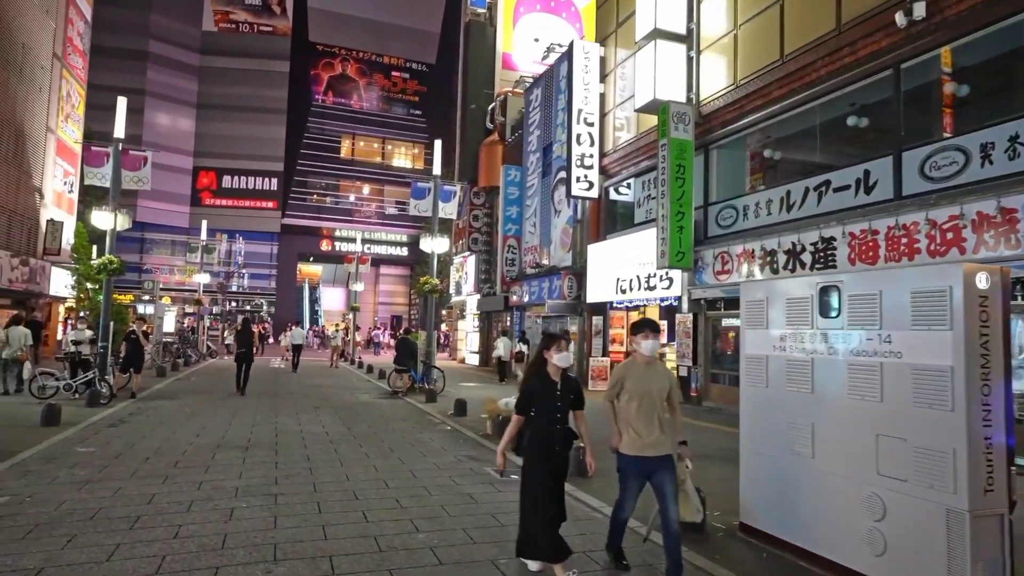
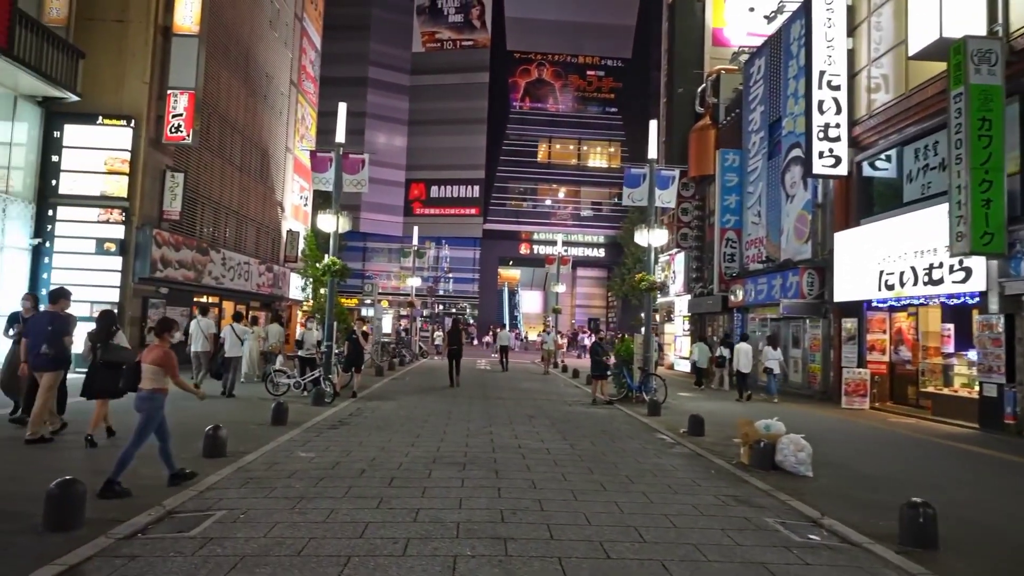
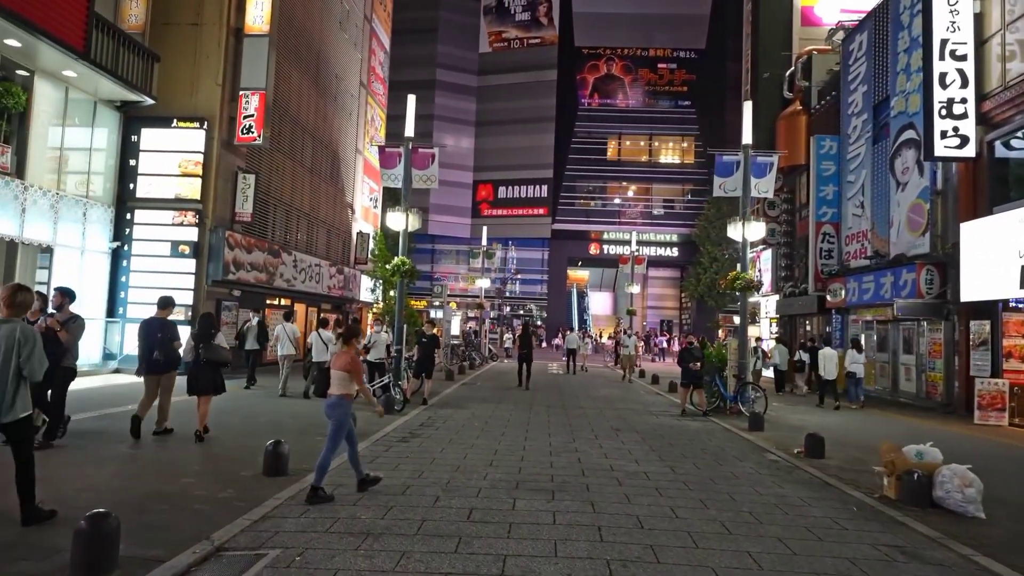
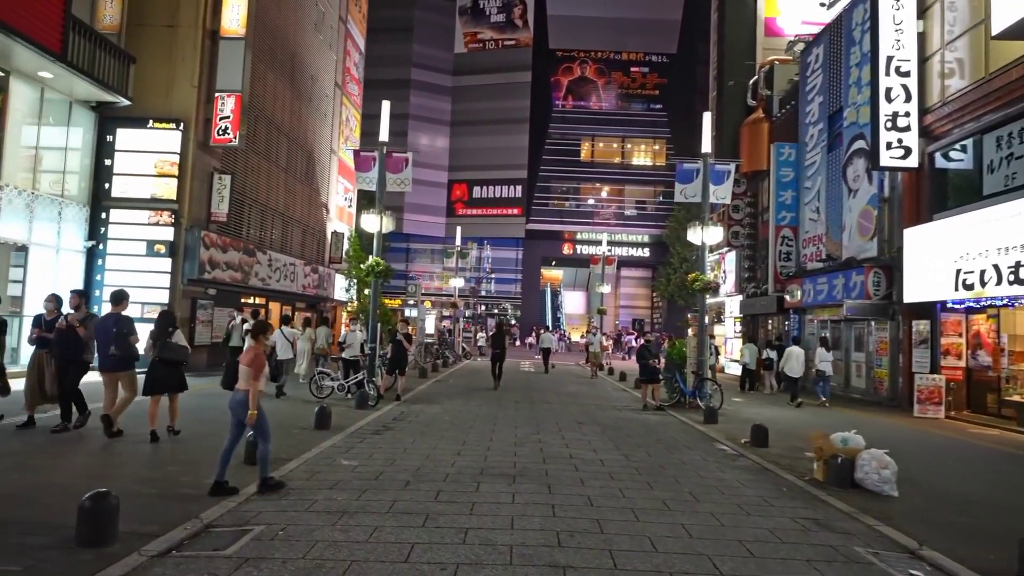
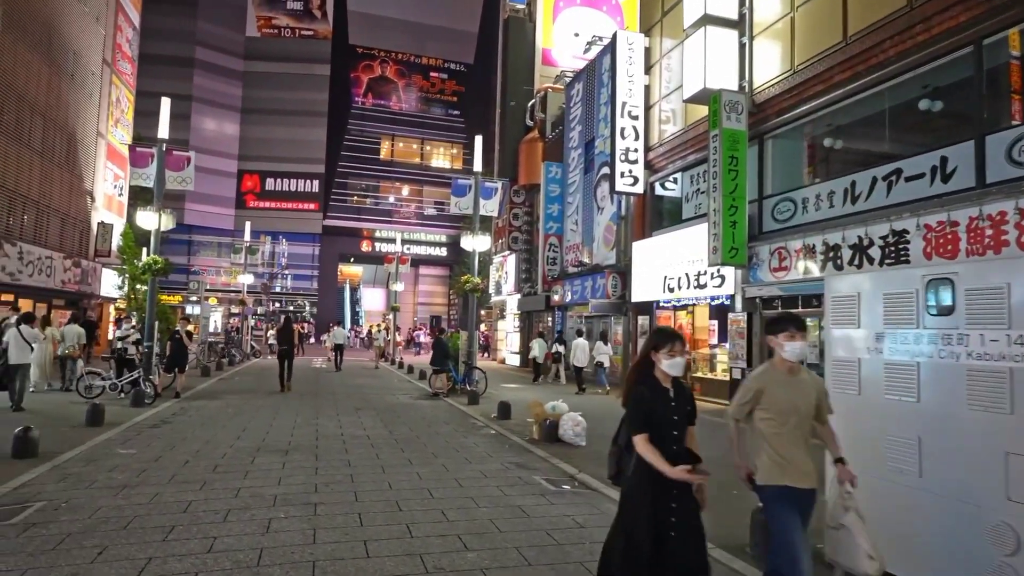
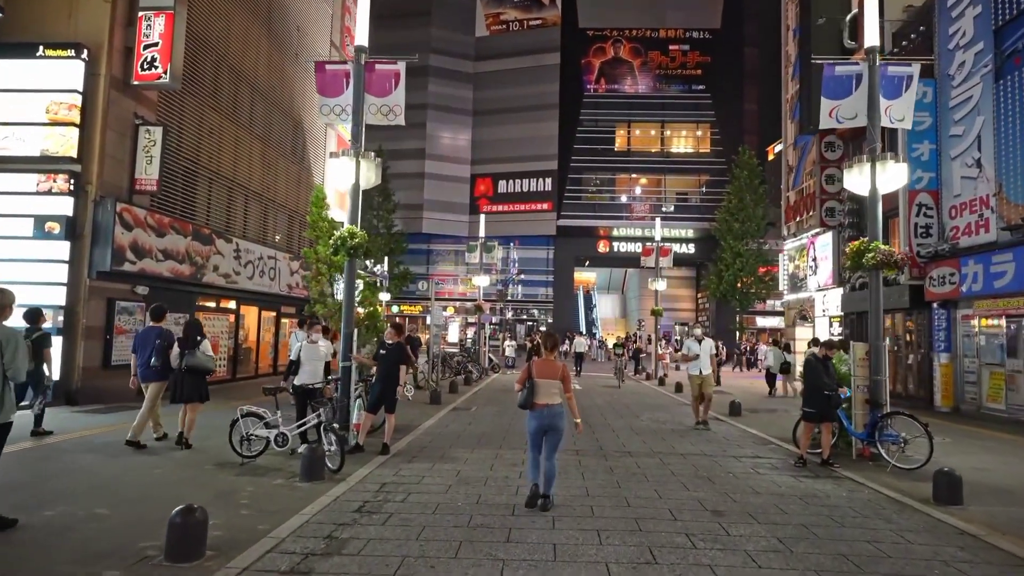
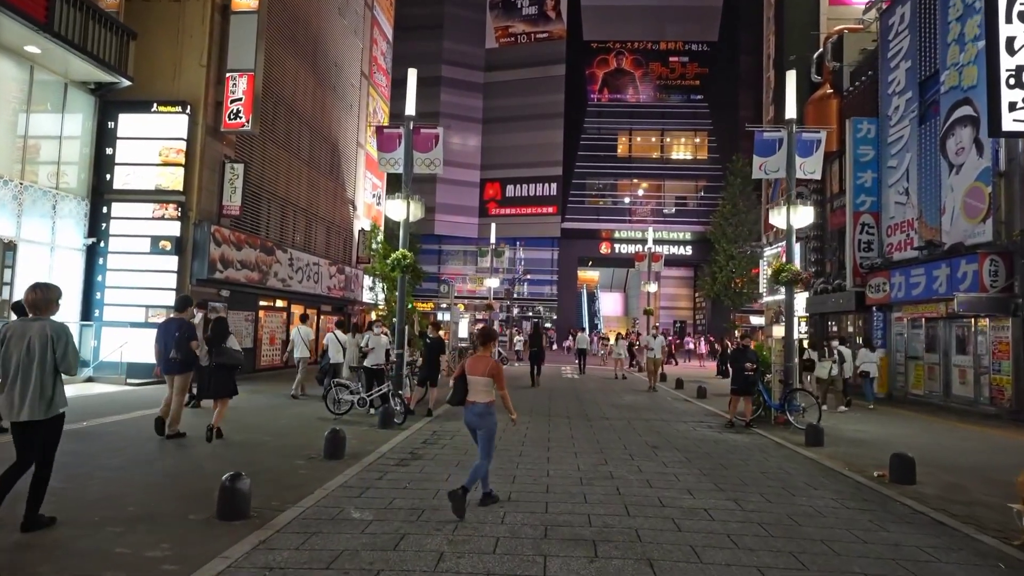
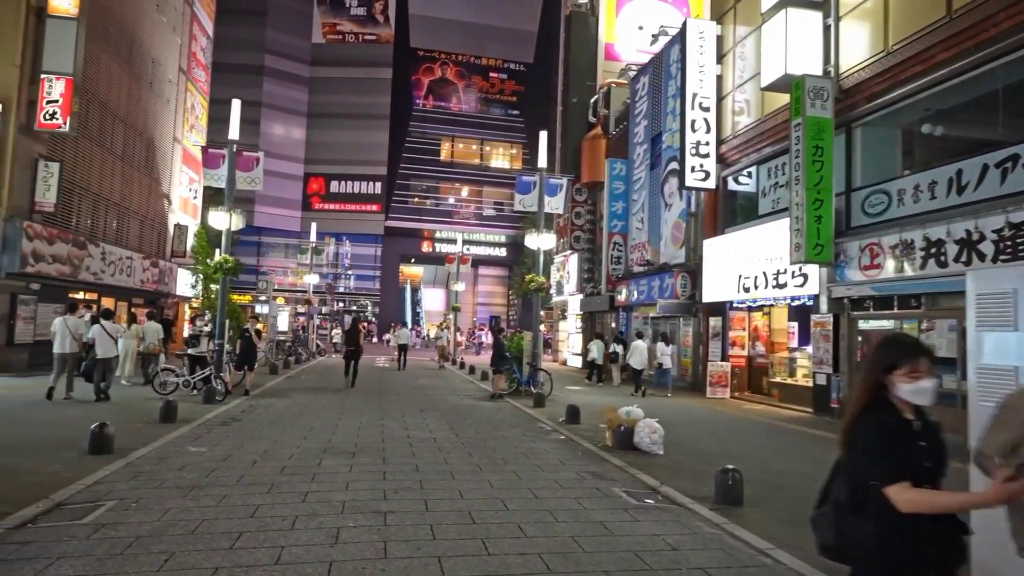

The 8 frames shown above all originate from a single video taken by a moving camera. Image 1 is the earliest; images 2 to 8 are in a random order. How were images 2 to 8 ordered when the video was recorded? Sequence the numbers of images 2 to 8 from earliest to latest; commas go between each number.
5, 8, 2, 4, 3, 7, 6
